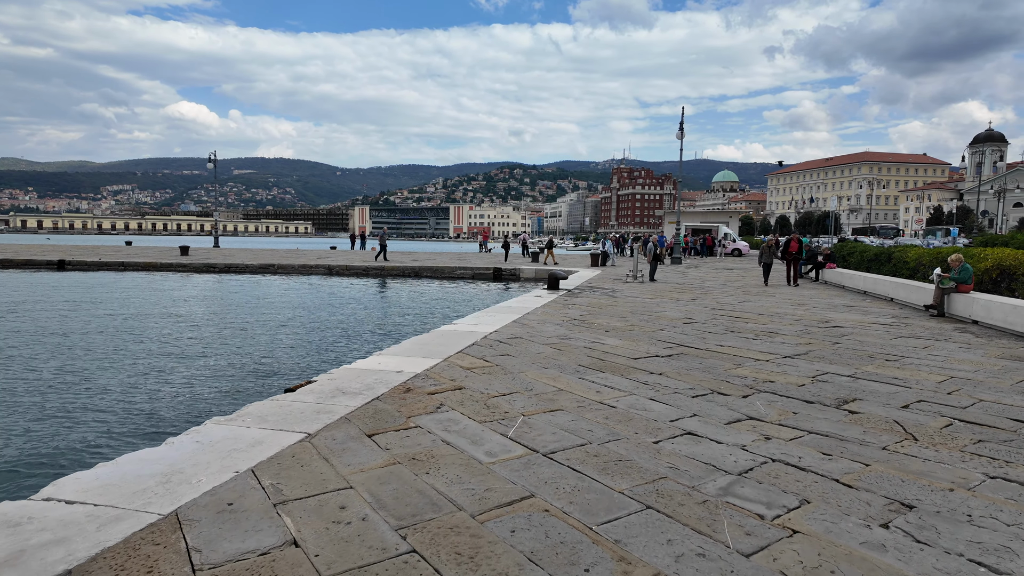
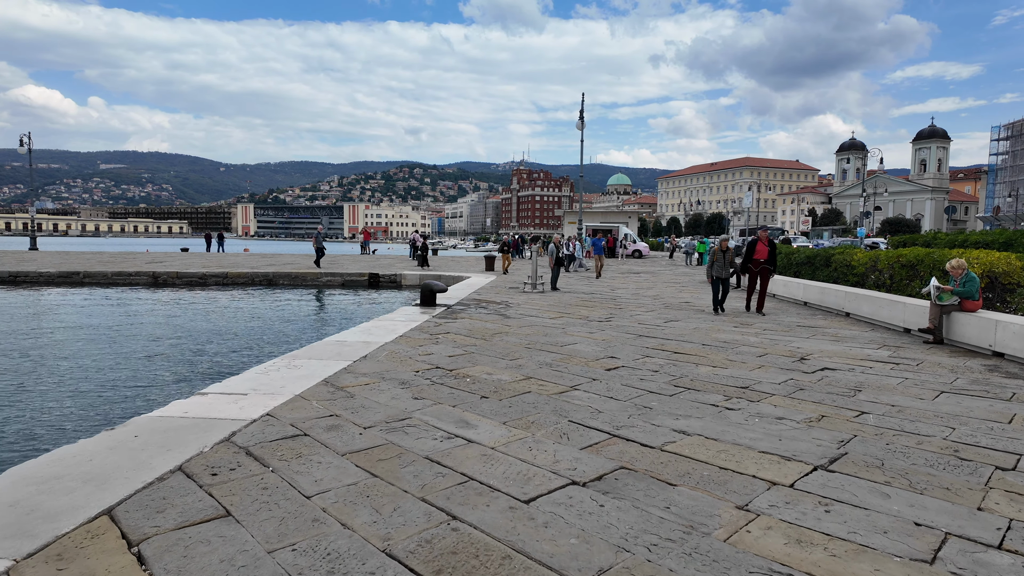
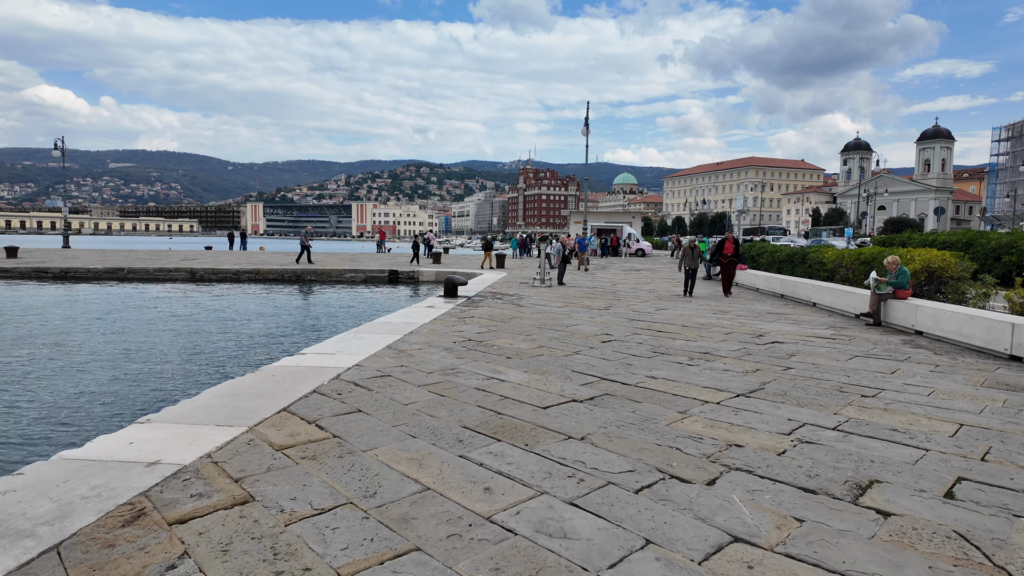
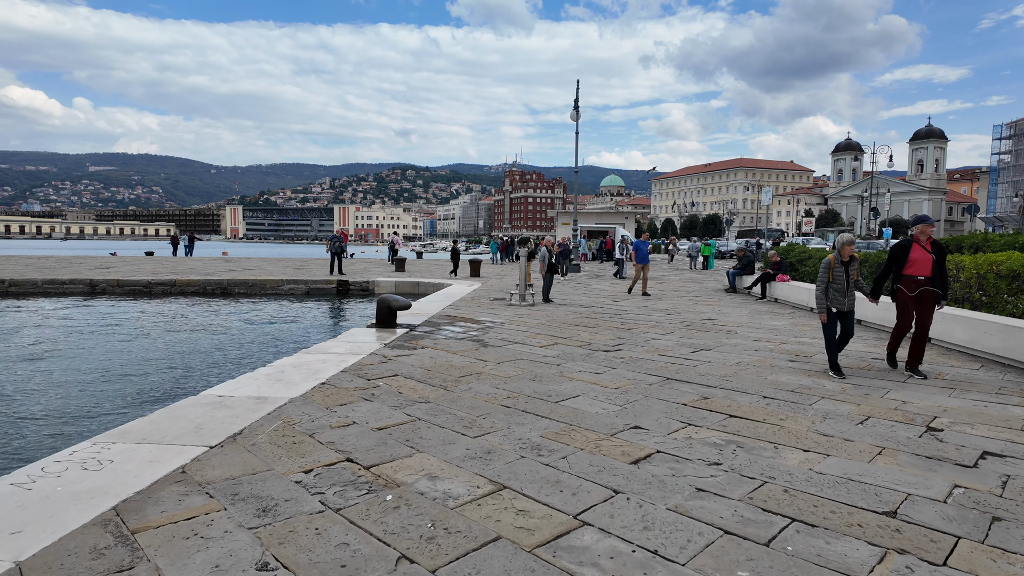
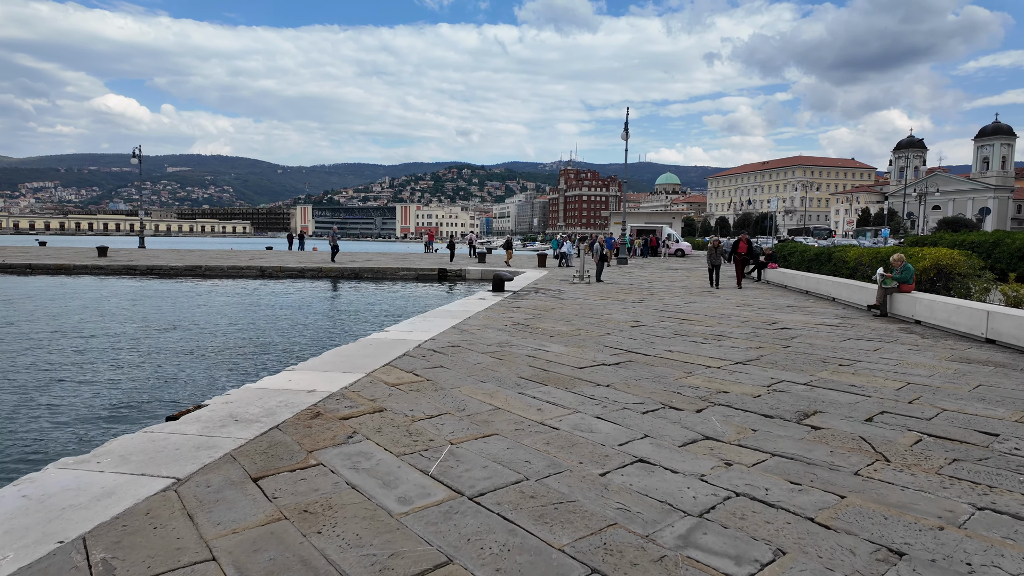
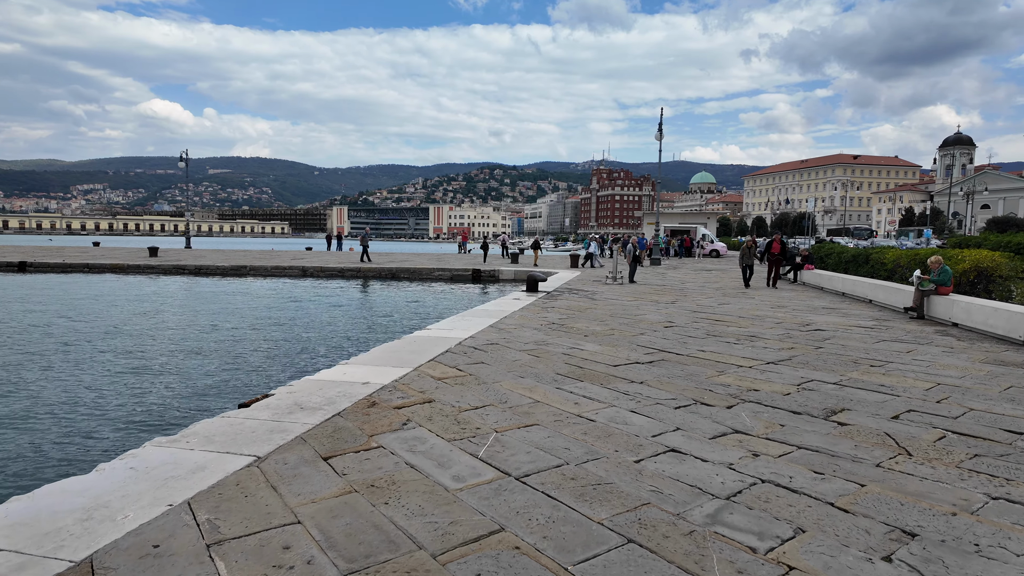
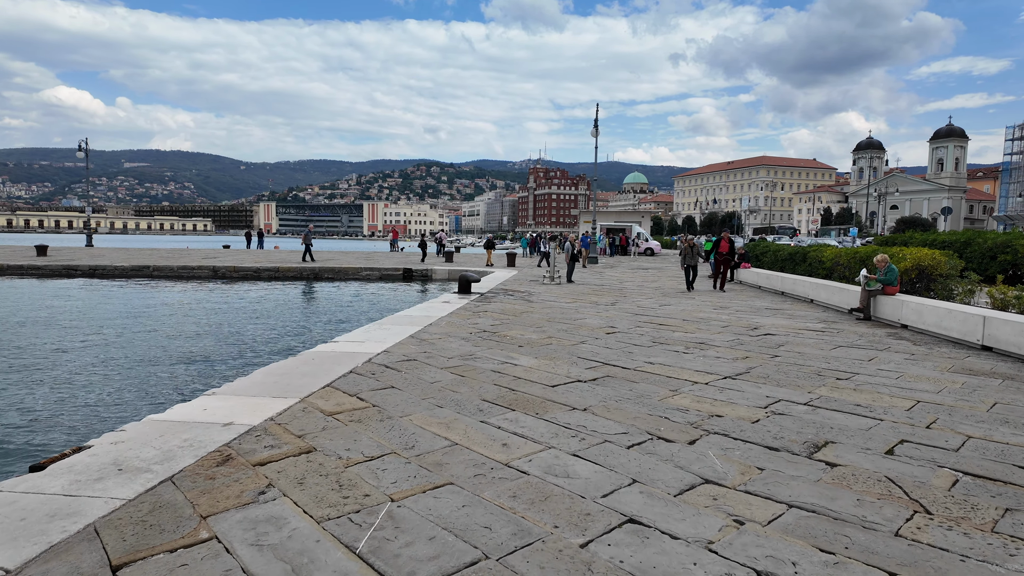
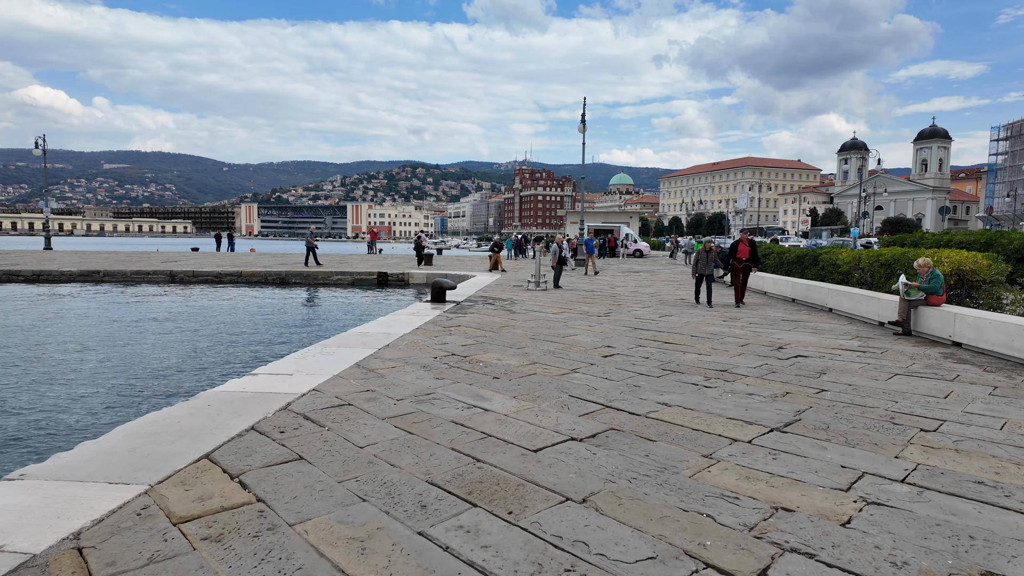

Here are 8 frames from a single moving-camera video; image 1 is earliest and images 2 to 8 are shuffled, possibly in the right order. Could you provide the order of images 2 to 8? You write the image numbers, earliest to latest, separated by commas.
6, 5, 7, 3, 8, 2, 4
